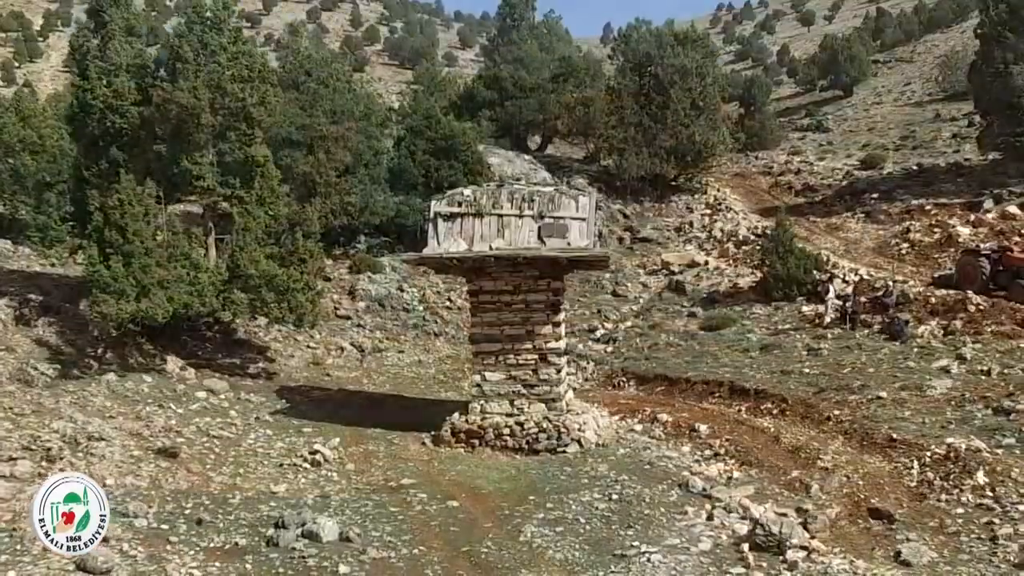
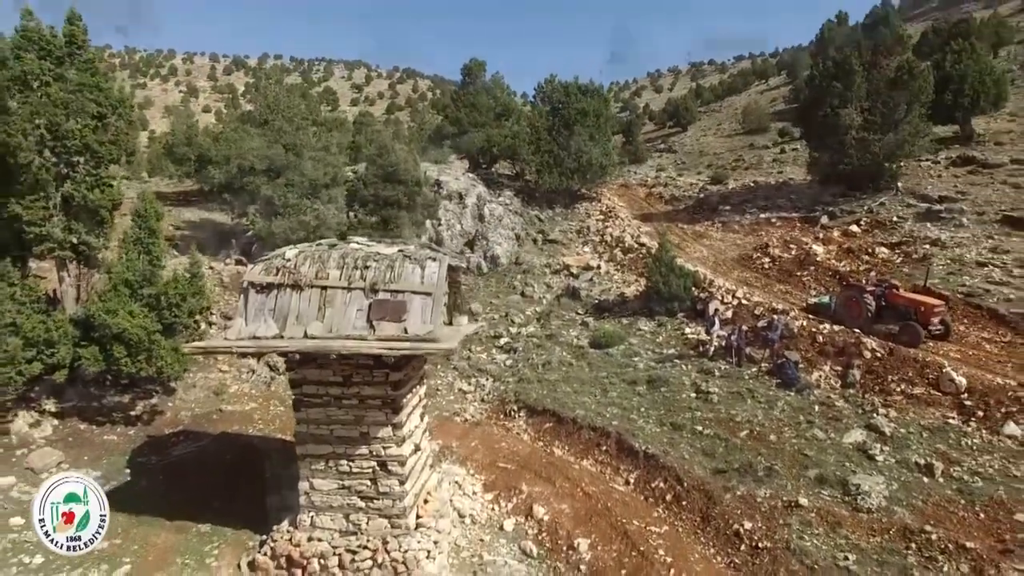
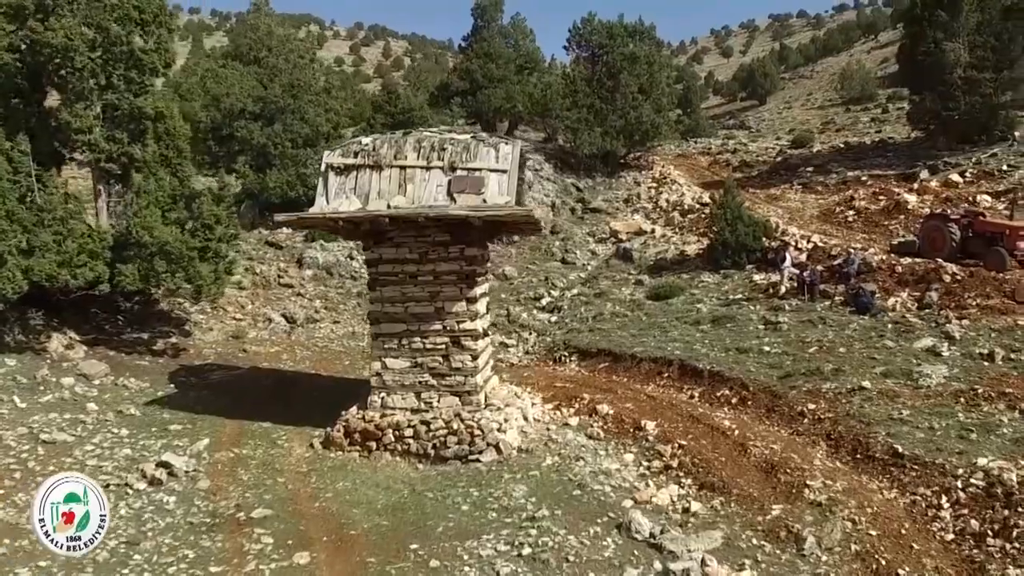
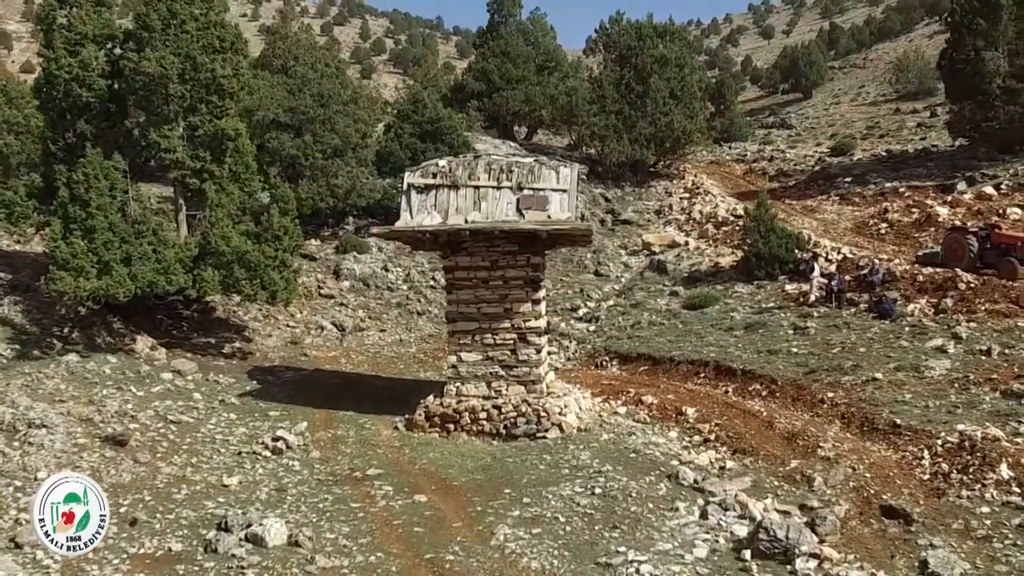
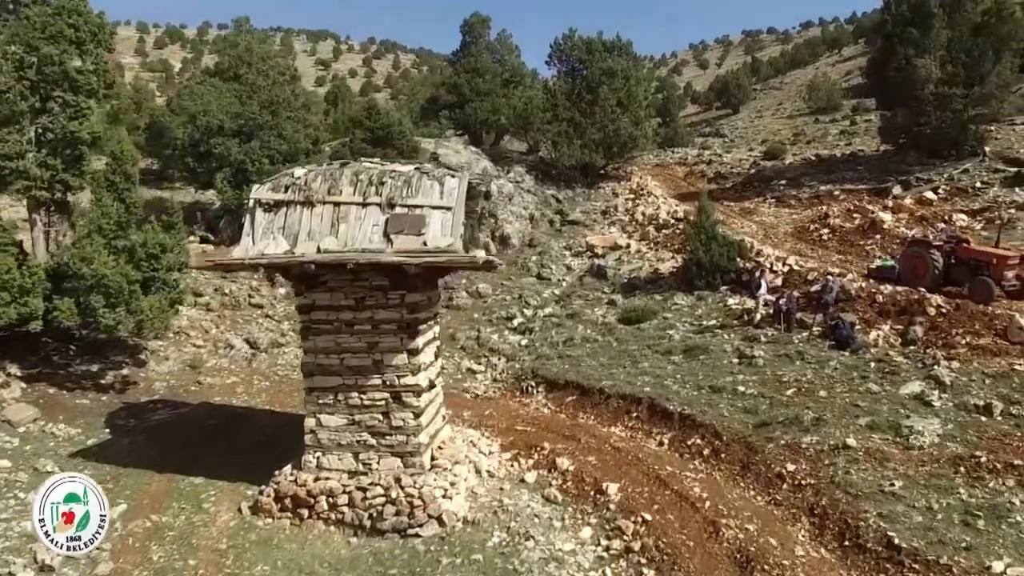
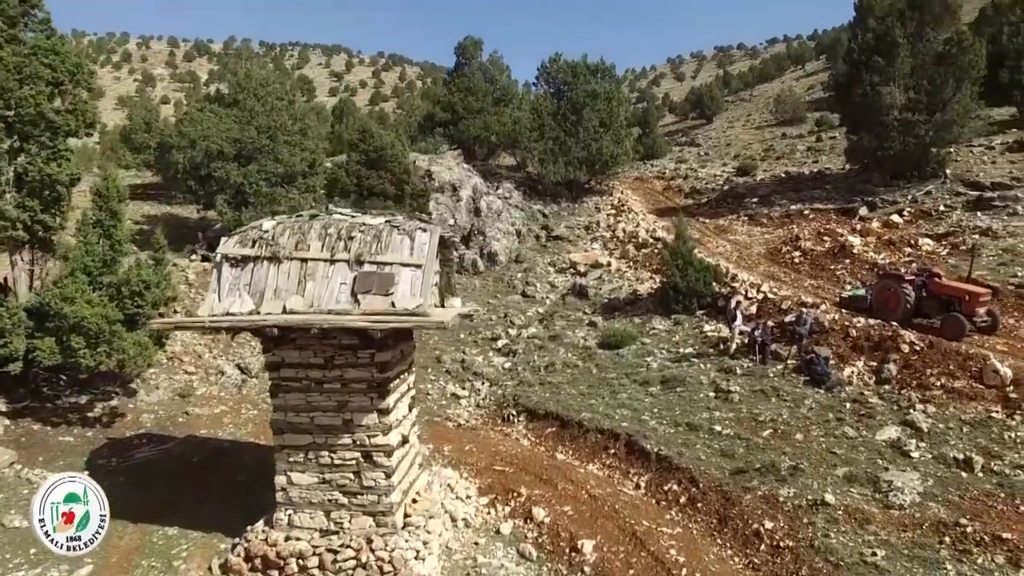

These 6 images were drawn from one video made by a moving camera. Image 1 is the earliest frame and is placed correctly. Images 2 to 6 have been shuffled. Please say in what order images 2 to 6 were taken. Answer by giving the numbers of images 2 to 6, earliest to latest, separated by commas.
4, 3, 5, 6, 2
